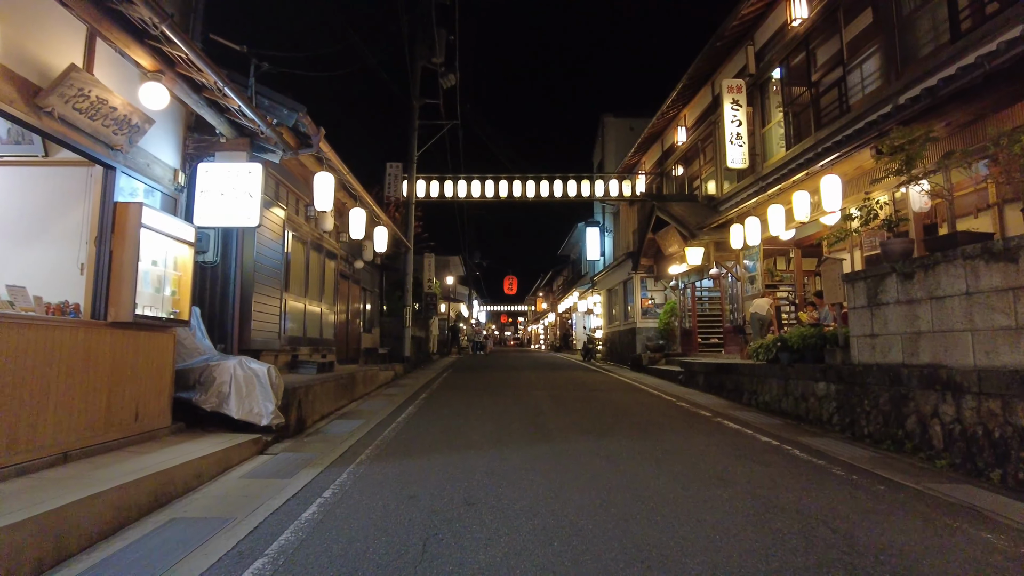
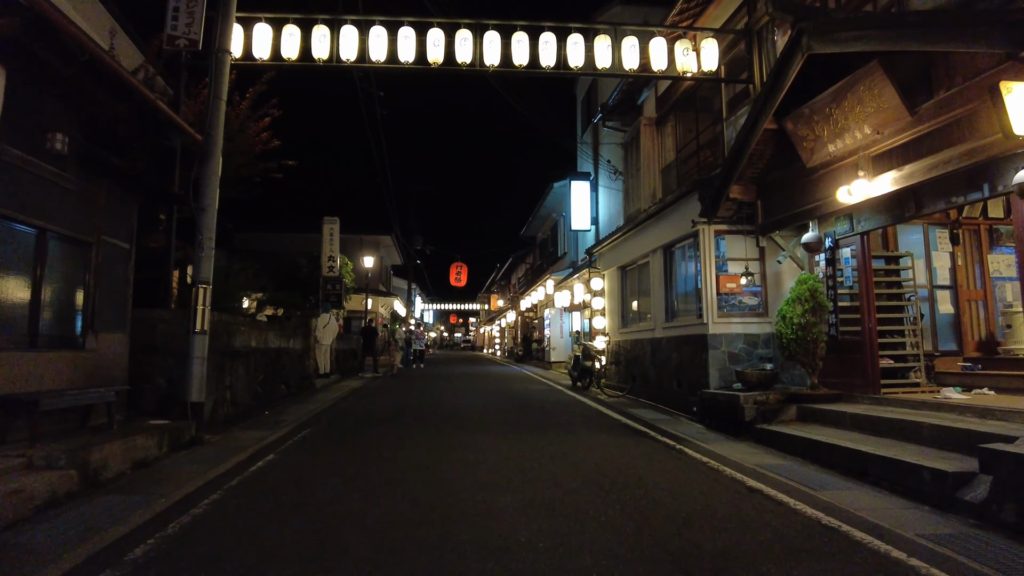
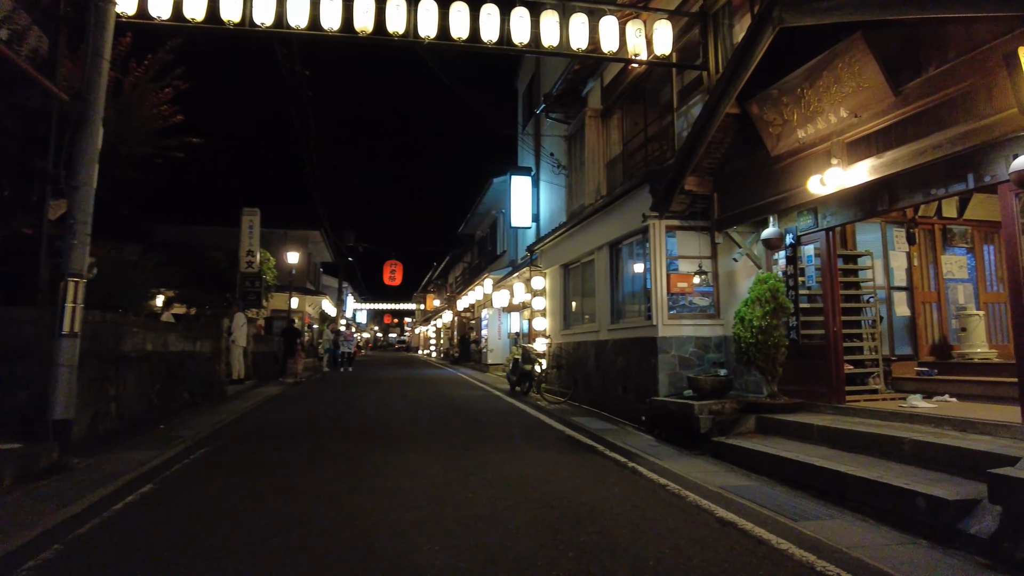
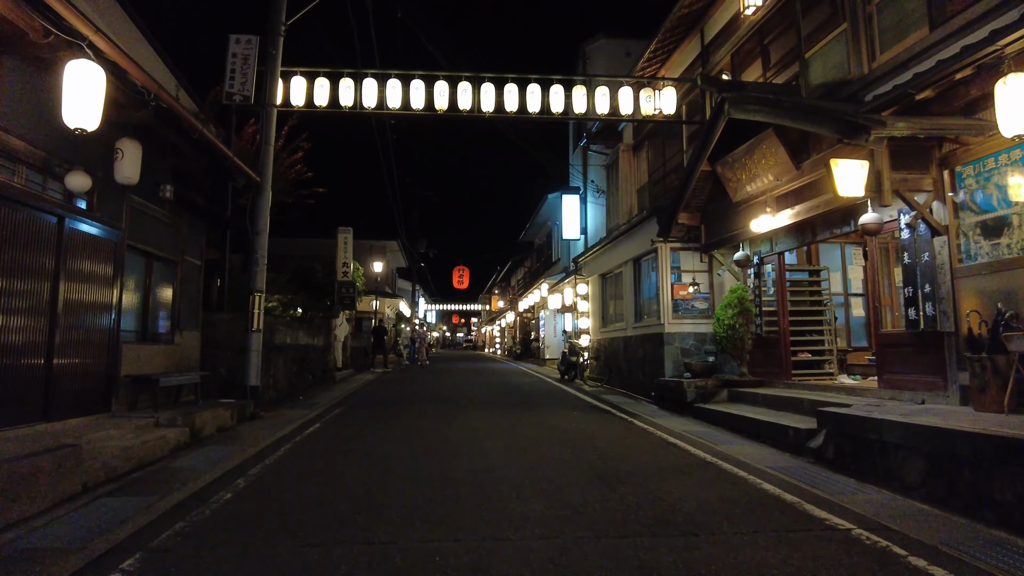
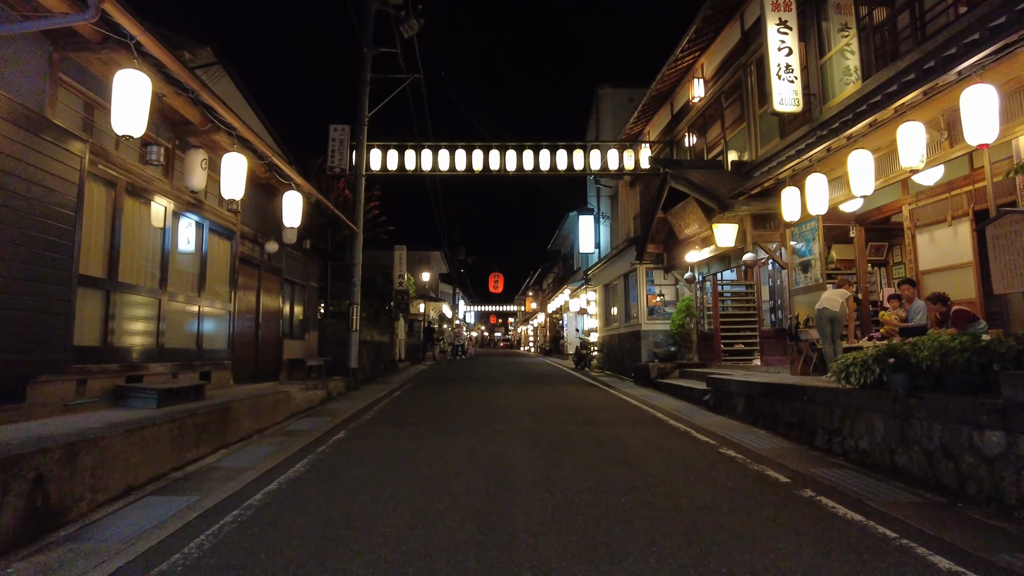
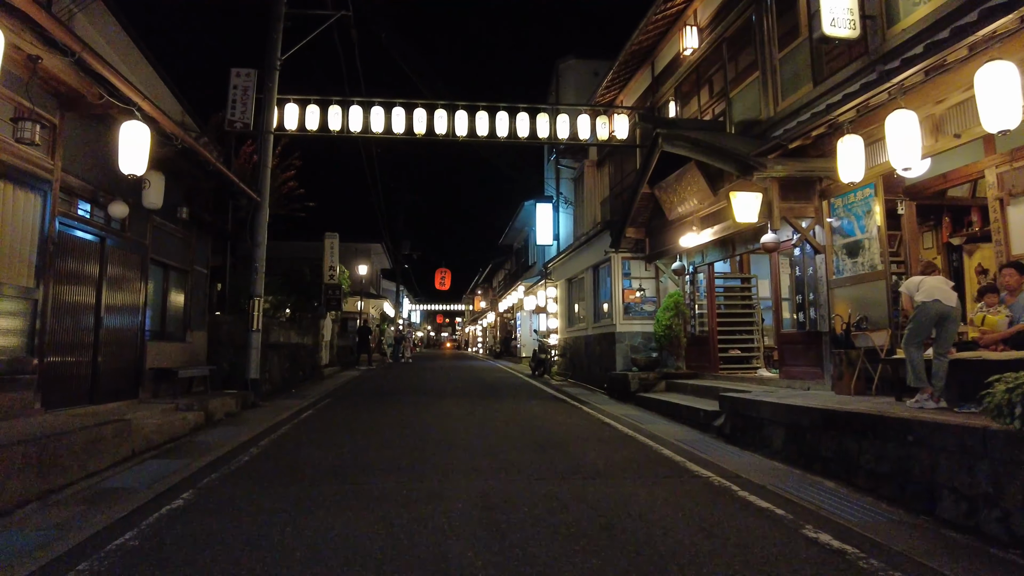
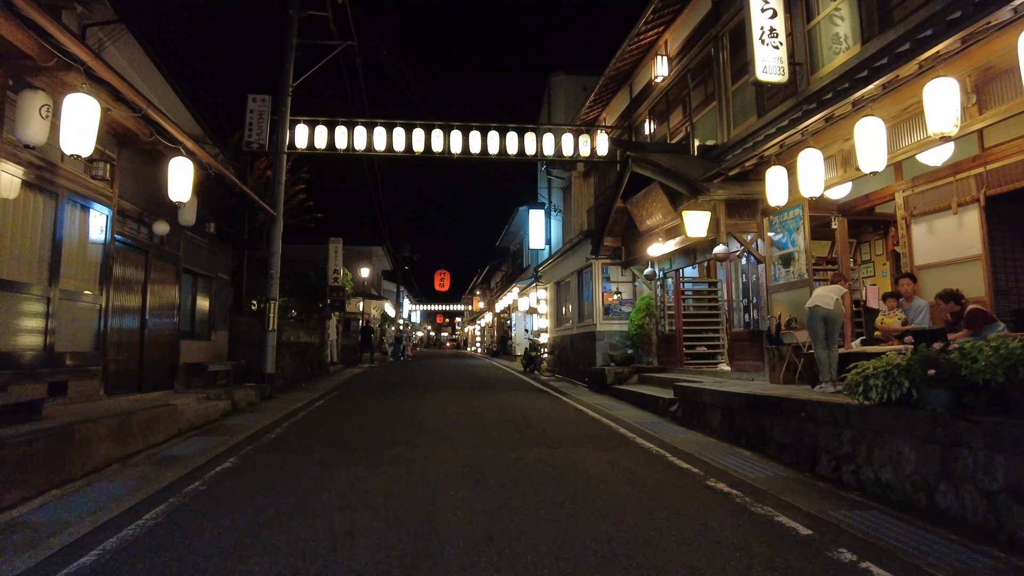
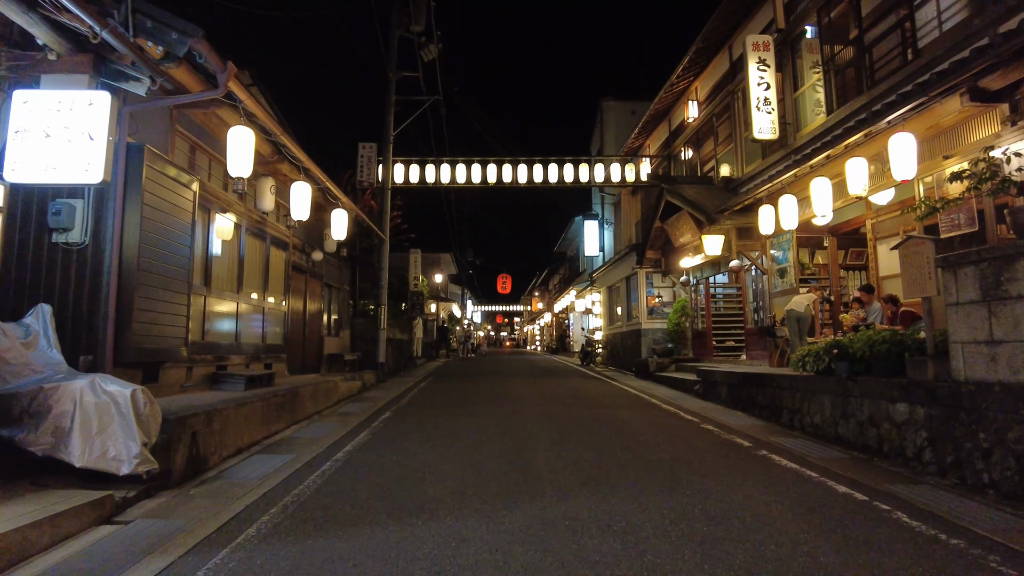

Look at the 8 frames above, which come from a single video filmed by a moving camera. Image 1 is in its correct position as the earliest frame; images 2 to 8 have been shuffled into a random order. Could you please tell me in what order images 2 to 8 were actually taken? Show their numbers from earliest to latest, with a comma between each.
8, 5, 7, 6, 4, 2, 3
